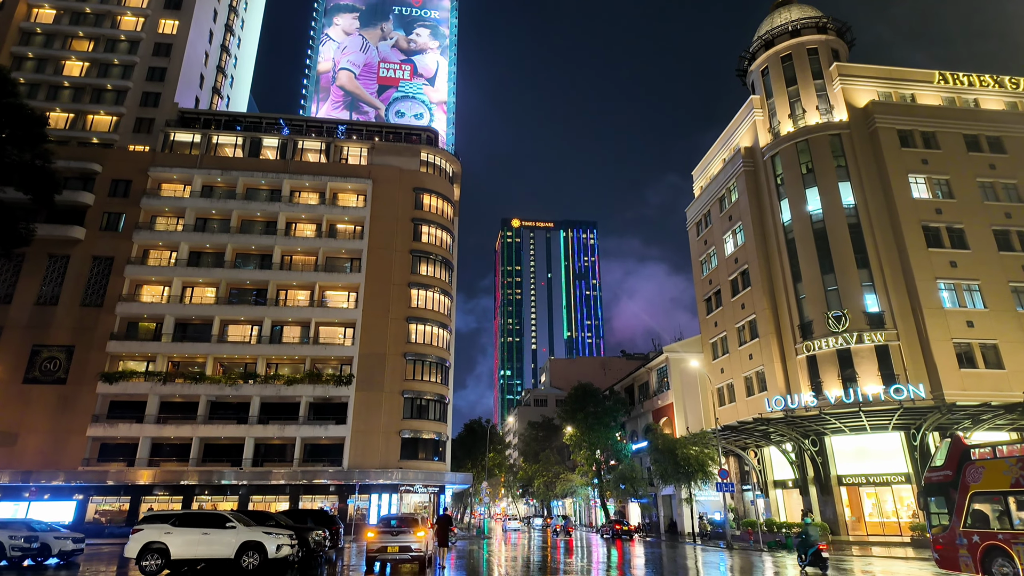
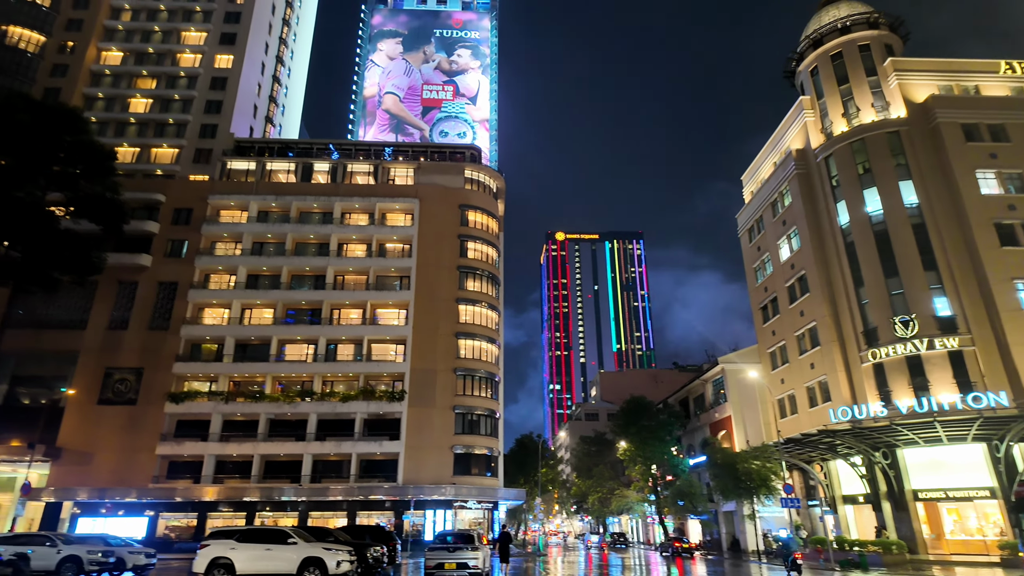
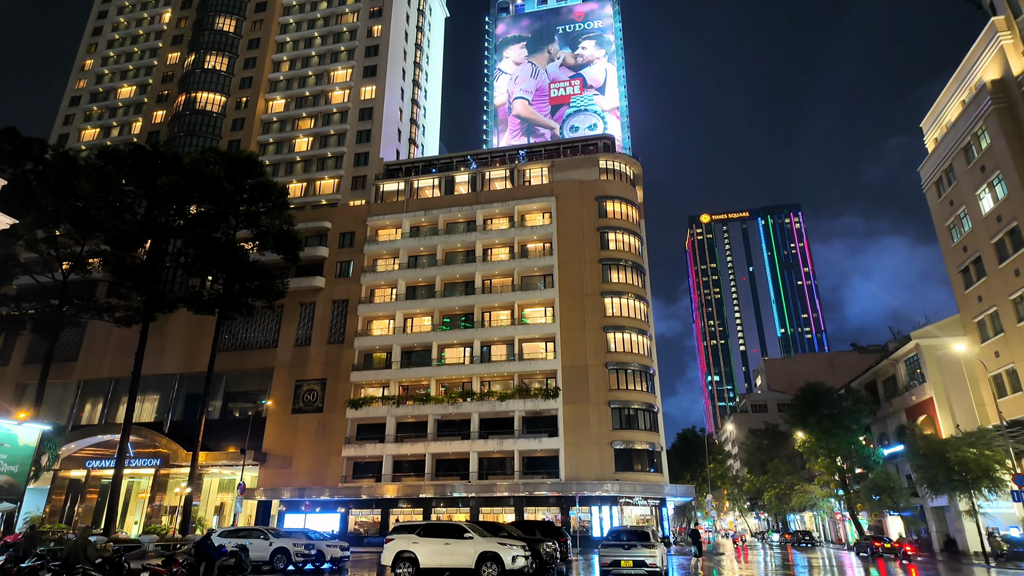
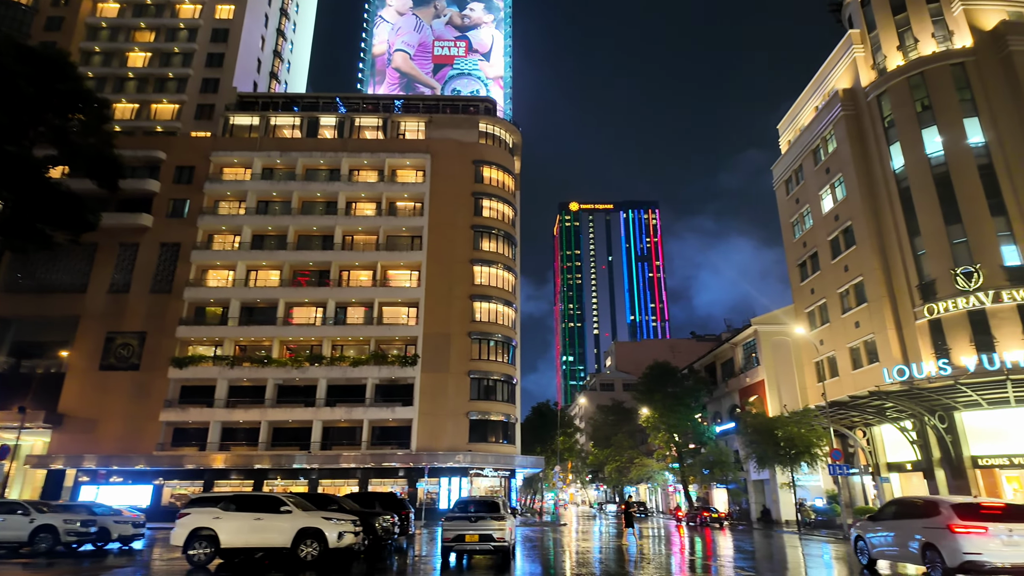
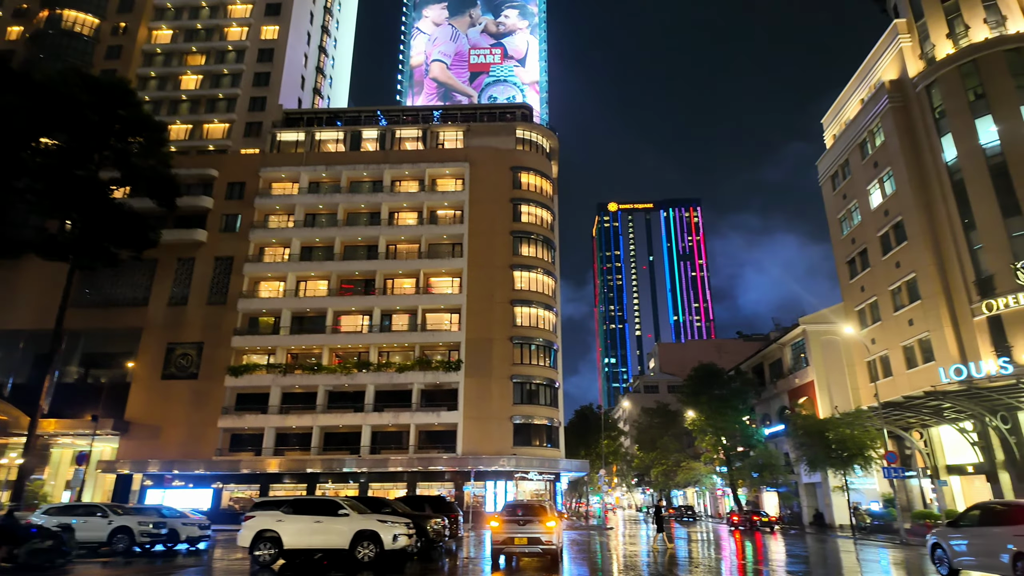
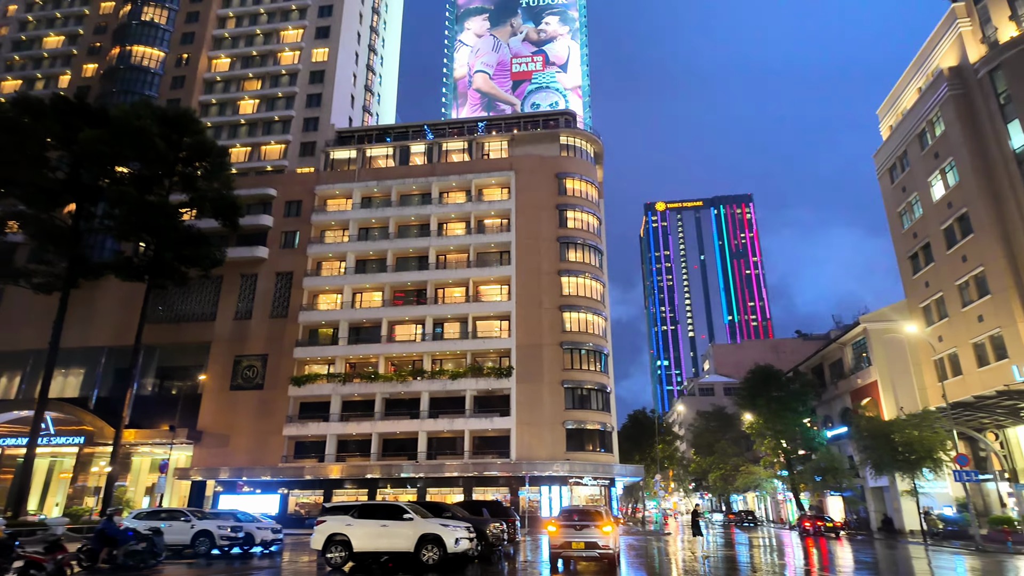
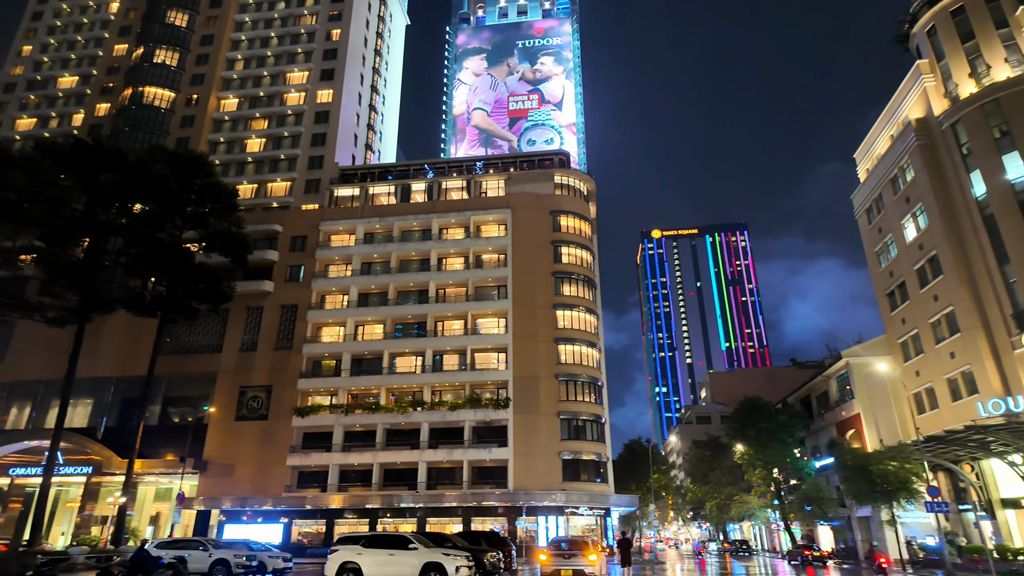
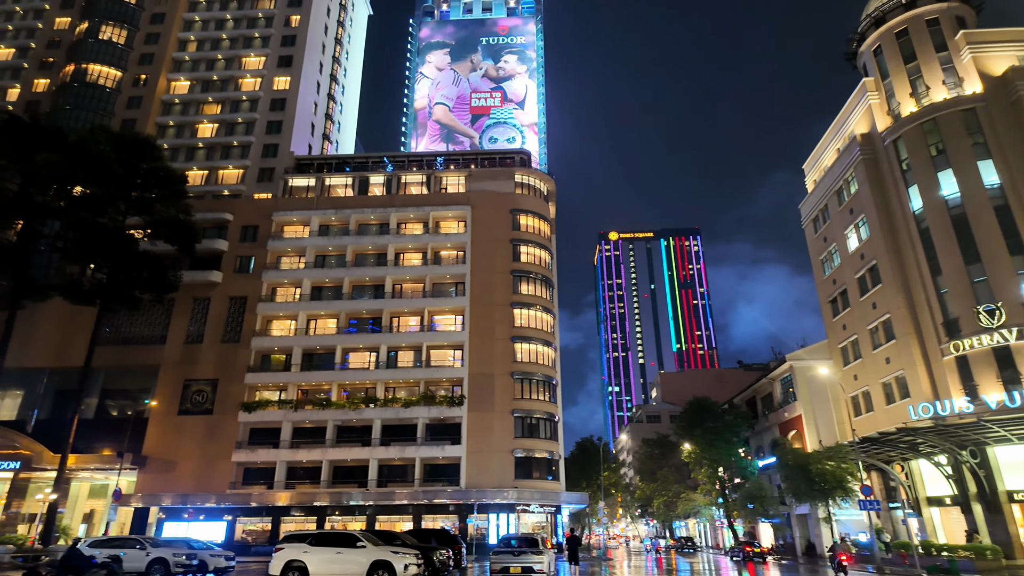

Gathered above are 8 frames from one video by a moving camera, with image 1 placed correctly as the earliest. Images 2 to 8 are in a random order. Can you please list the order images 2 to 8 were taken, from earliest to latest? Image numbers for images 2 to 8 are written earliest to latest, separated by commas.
2, 8, 7, 3, 6, 5, 4
